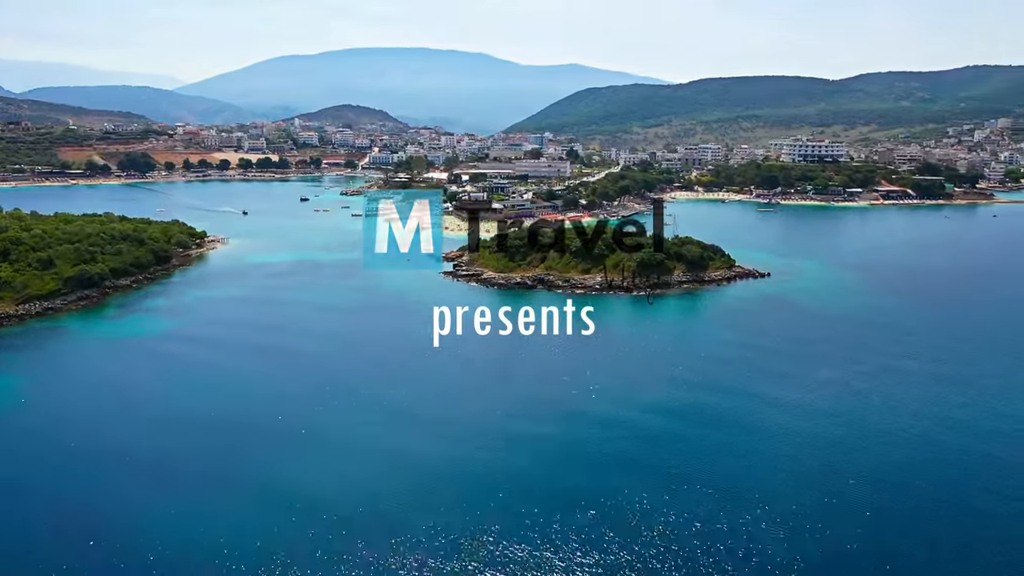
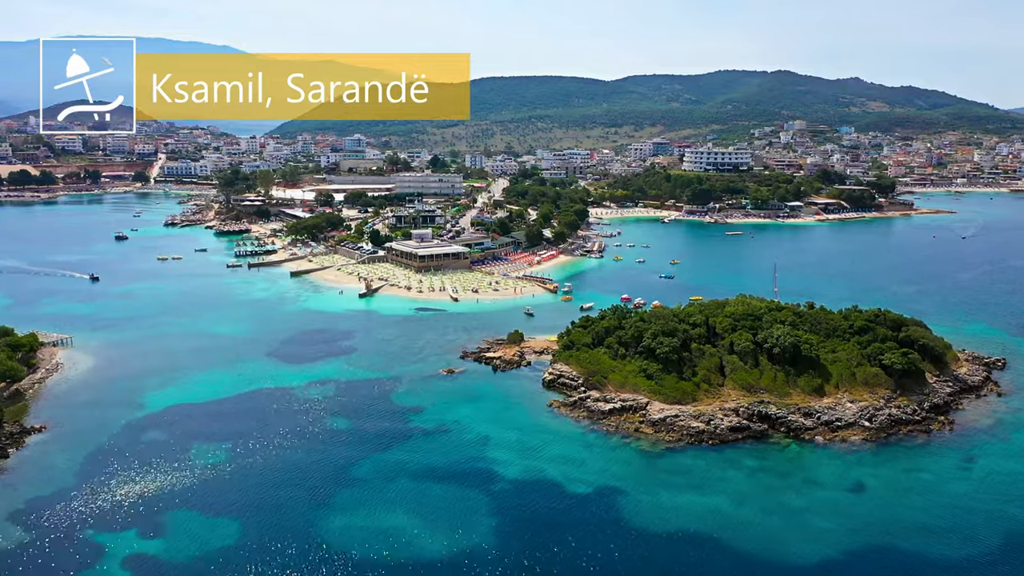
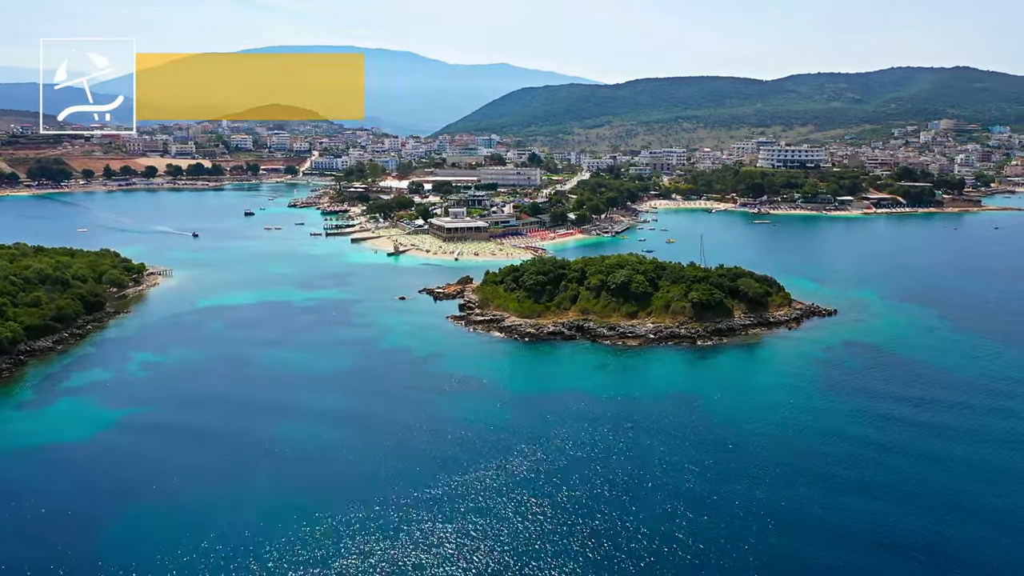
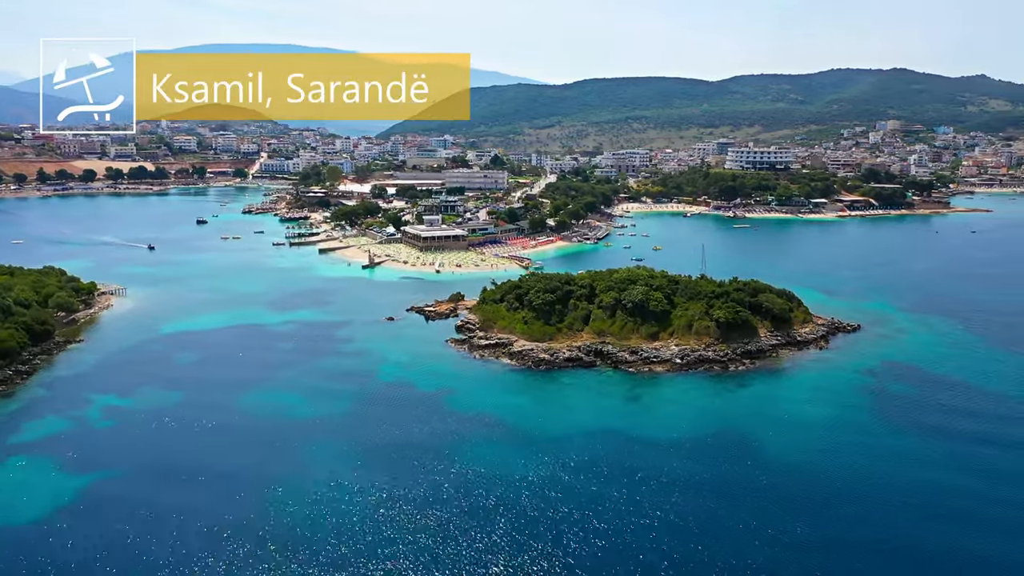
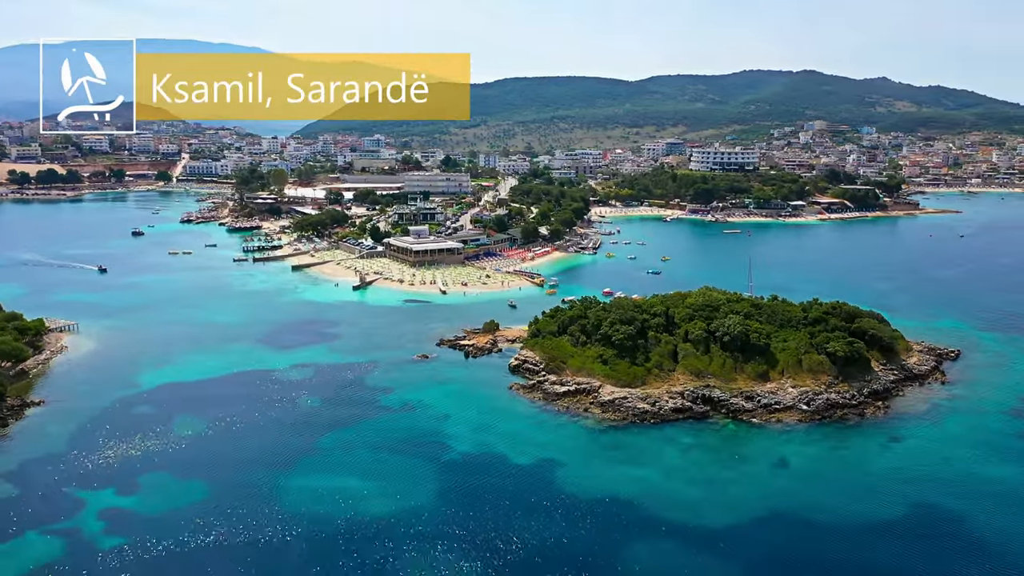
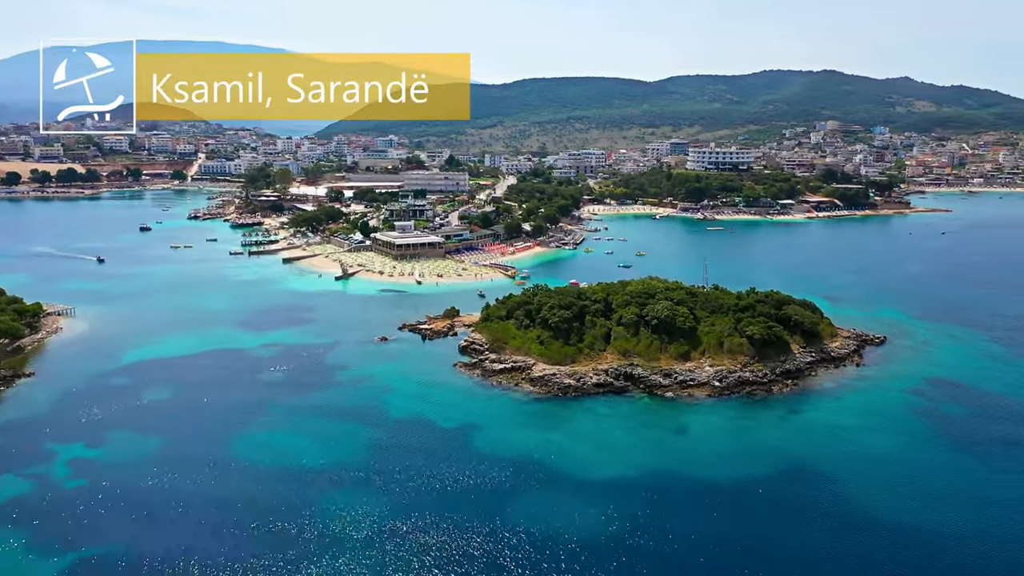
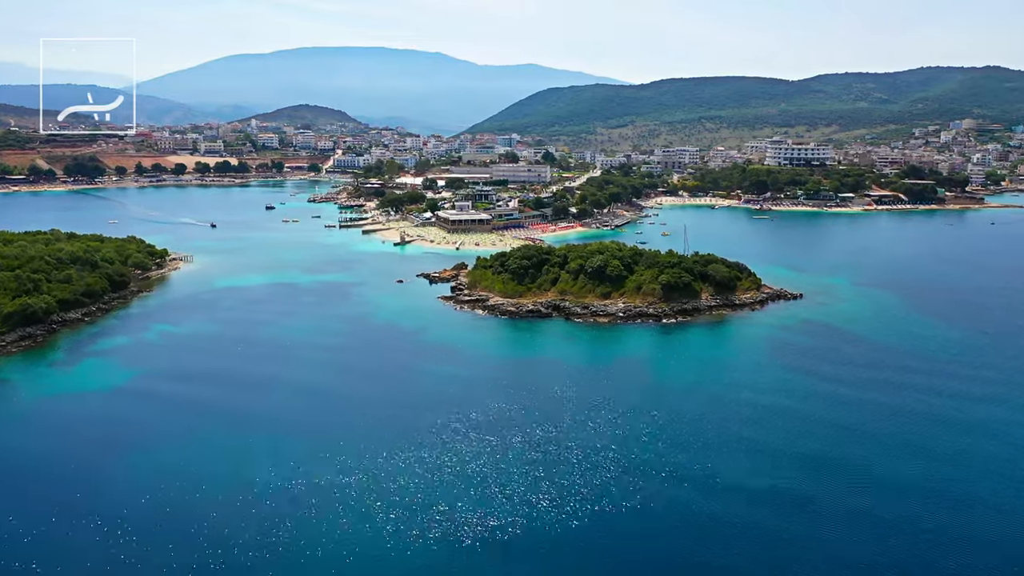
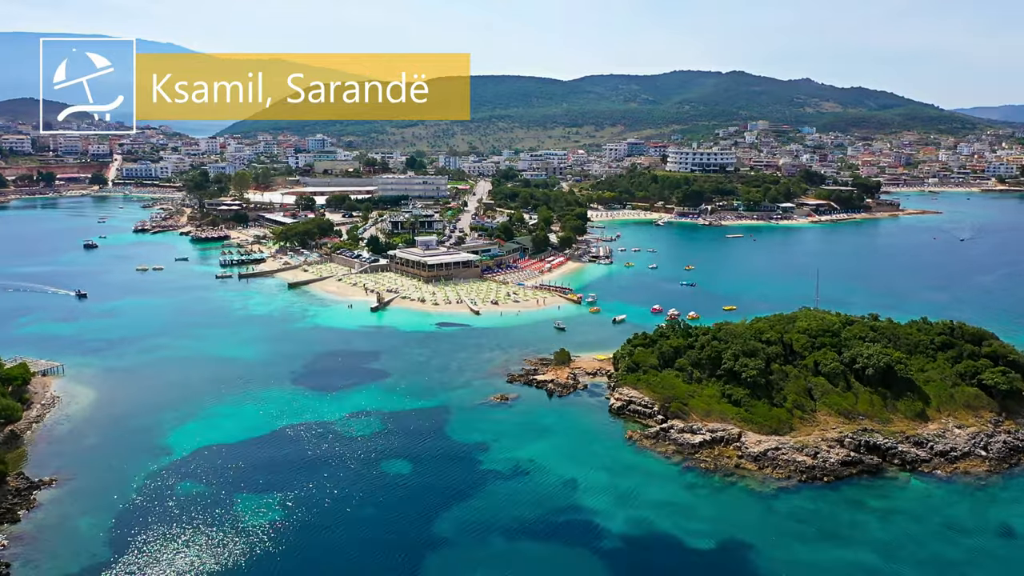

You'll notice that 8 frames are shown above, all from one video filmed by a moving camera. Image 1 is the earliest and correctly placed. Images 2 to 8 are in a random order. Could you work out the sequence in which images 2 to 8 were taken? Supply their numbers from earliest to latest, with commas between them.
7, 3, 4, 6, 5, 2, 8
